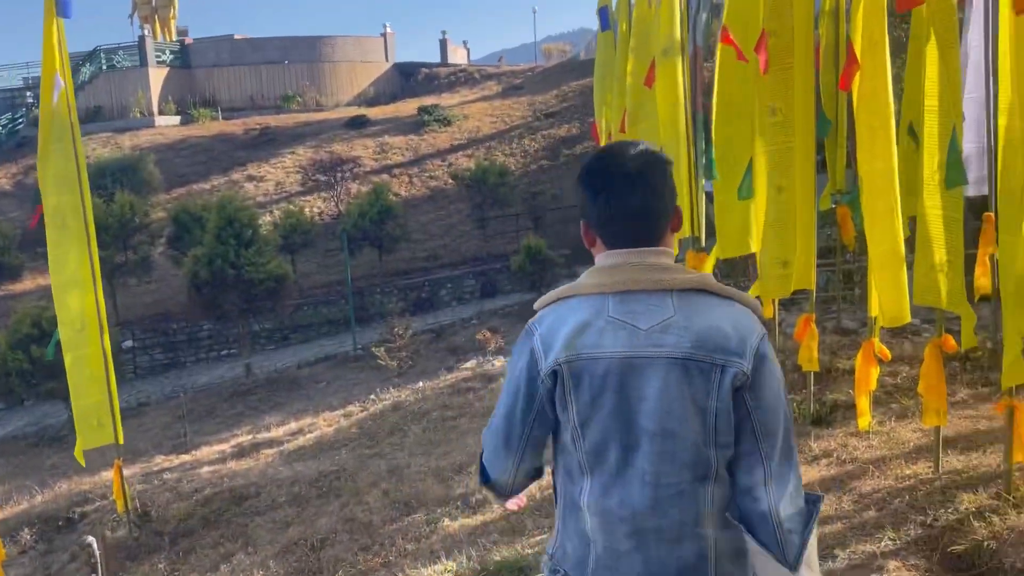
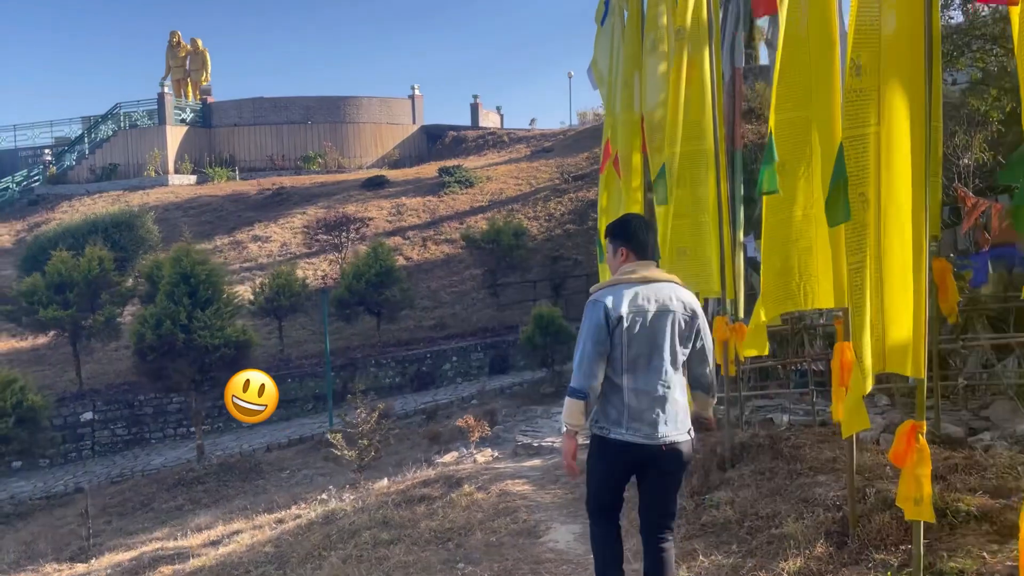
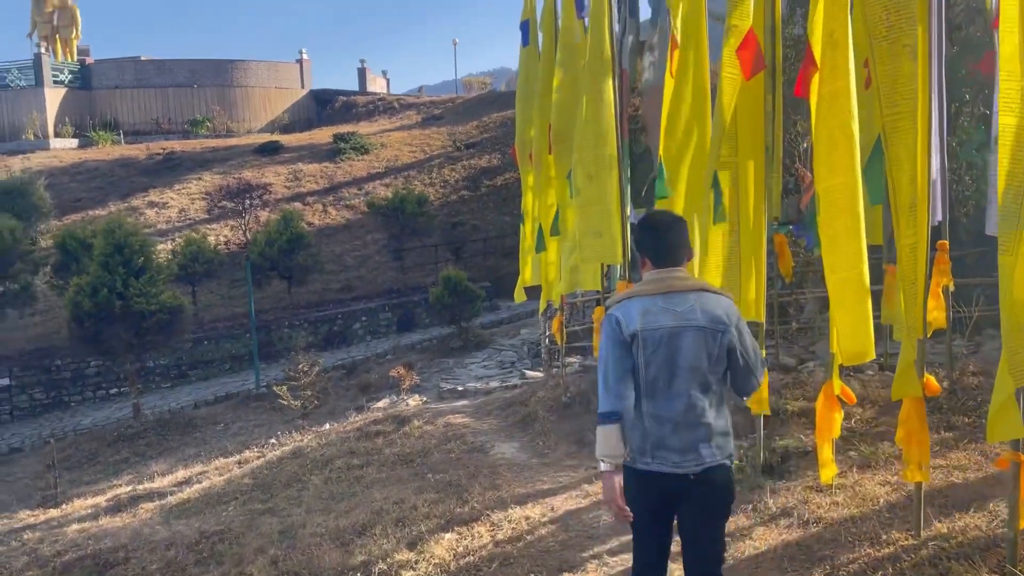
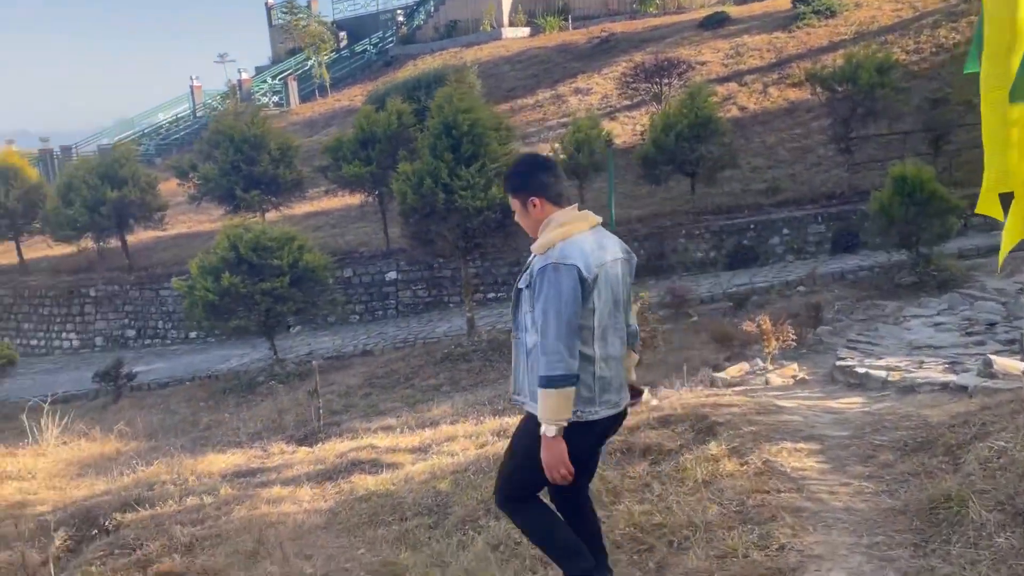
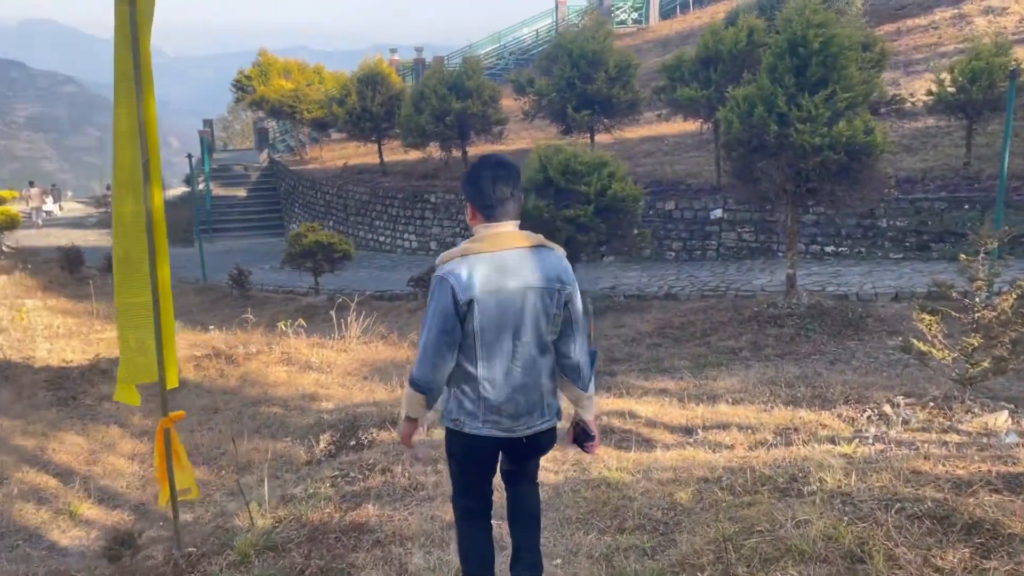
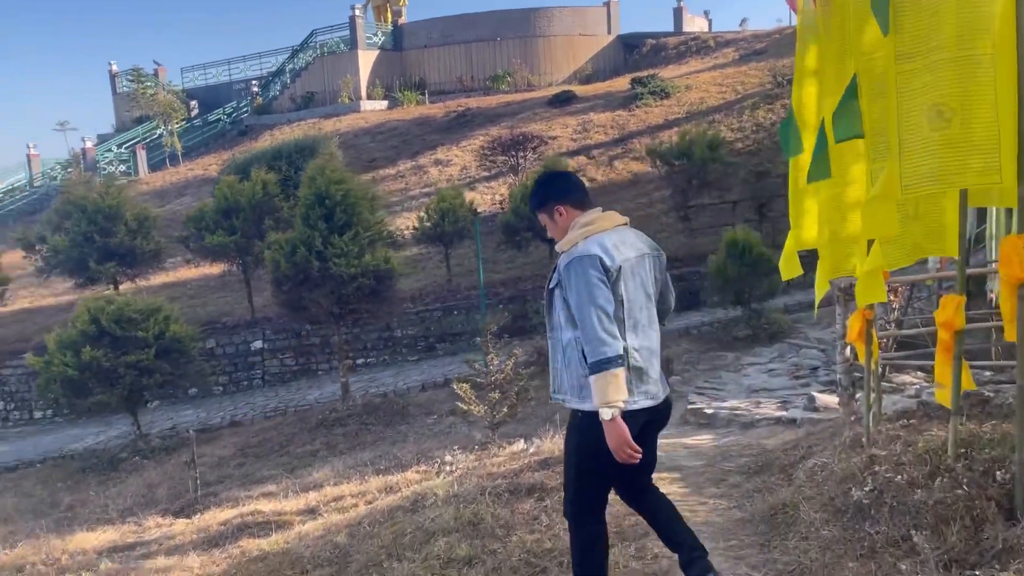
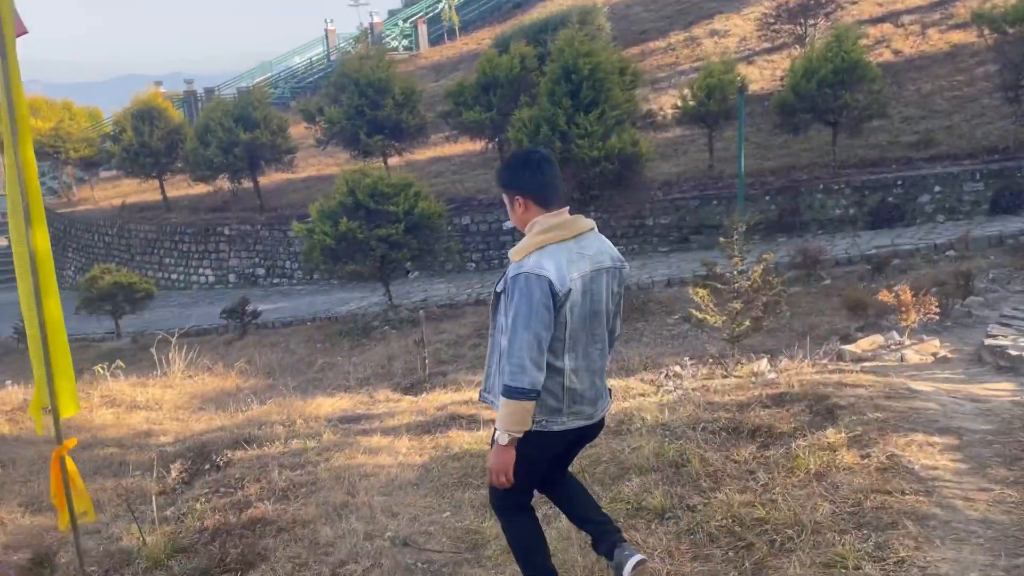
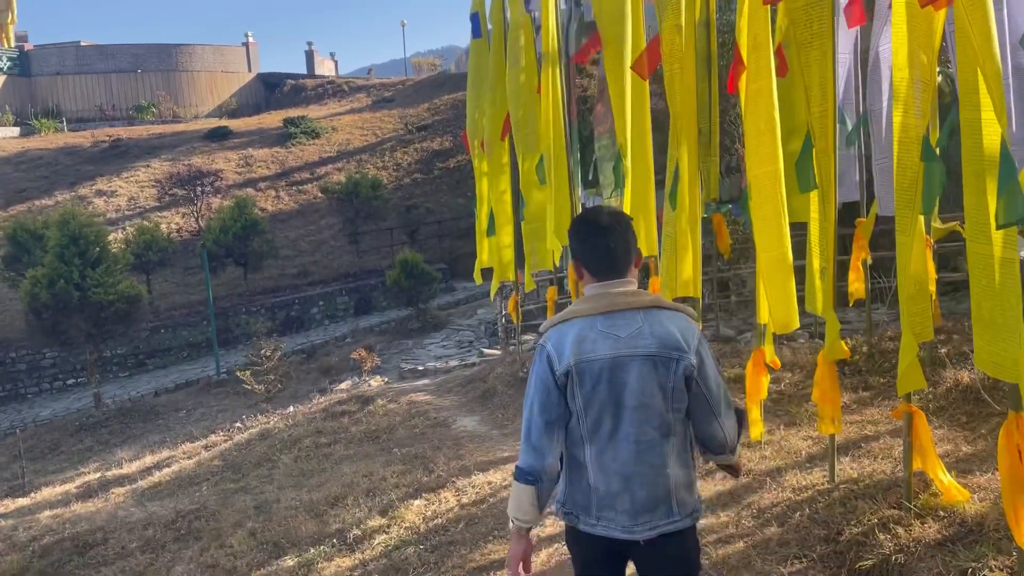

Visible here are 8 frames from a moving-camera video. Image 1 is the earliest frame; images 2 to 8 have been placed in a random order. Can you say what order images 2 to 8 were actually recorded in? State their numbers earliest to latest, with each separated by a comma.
8, 3, 2, 6, 4, 7, 5
